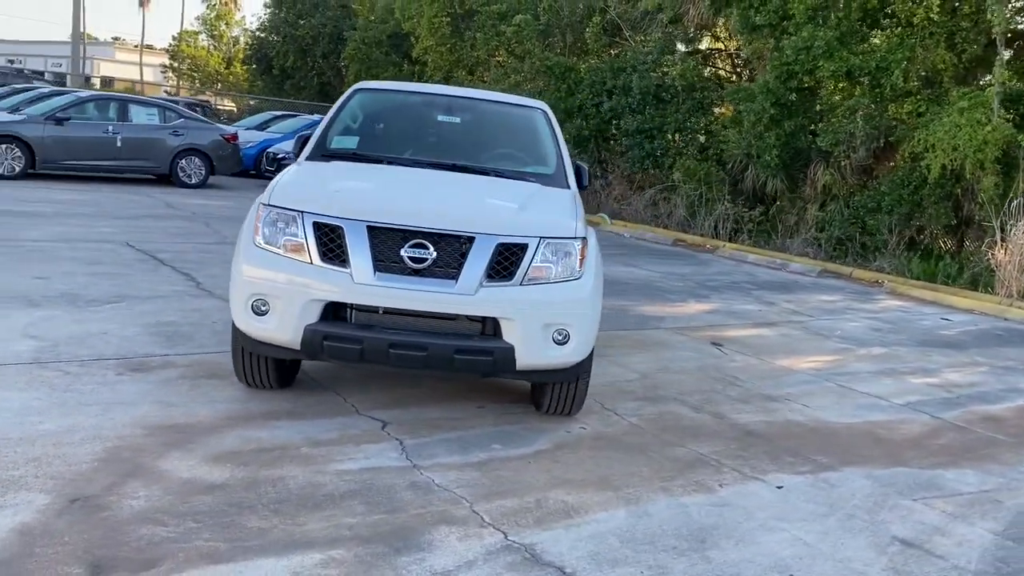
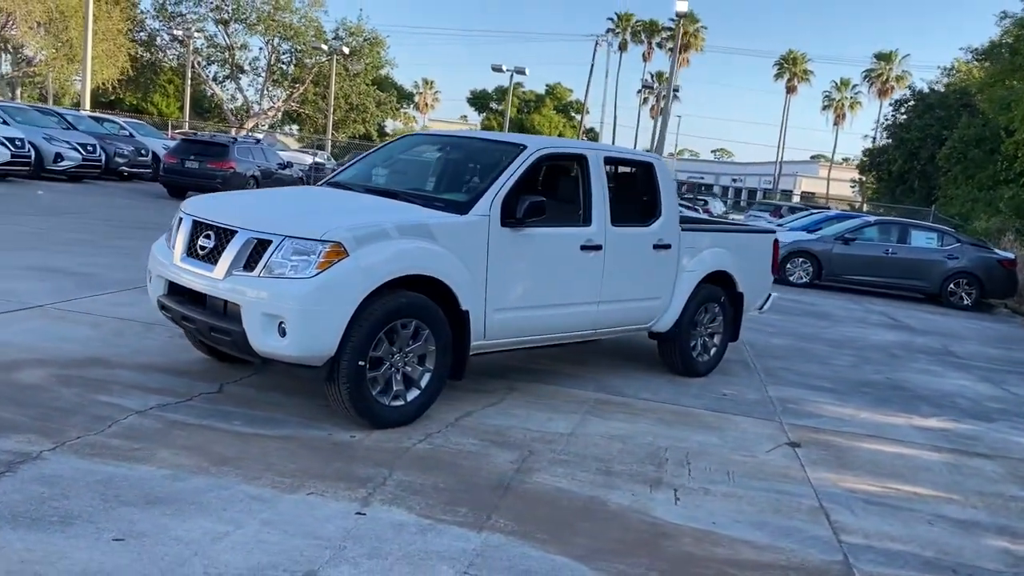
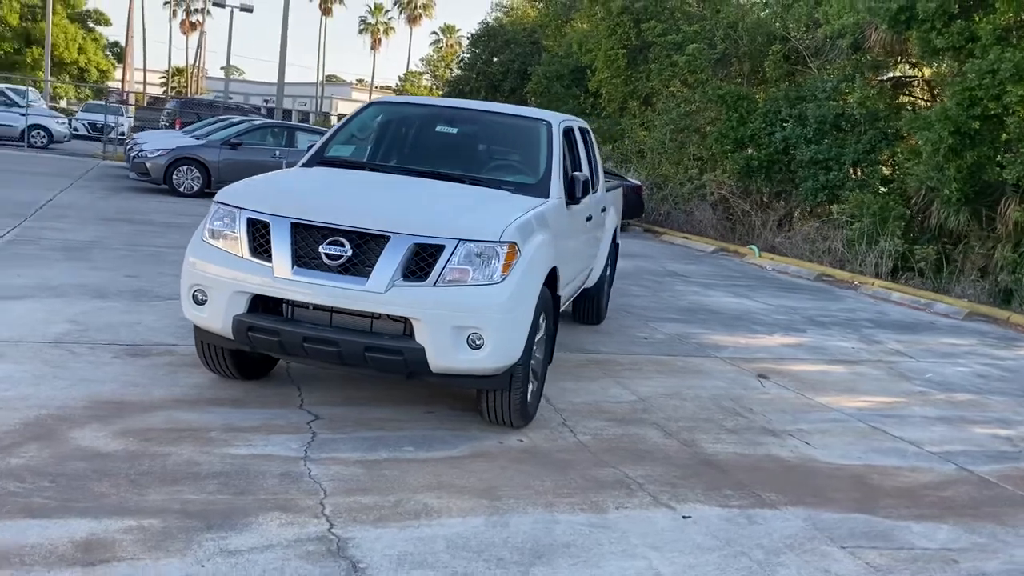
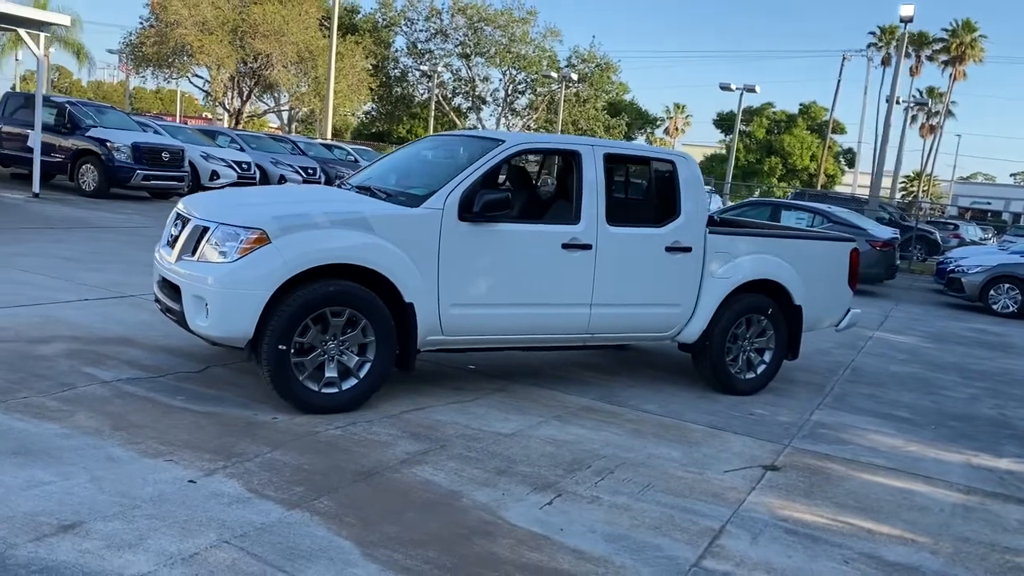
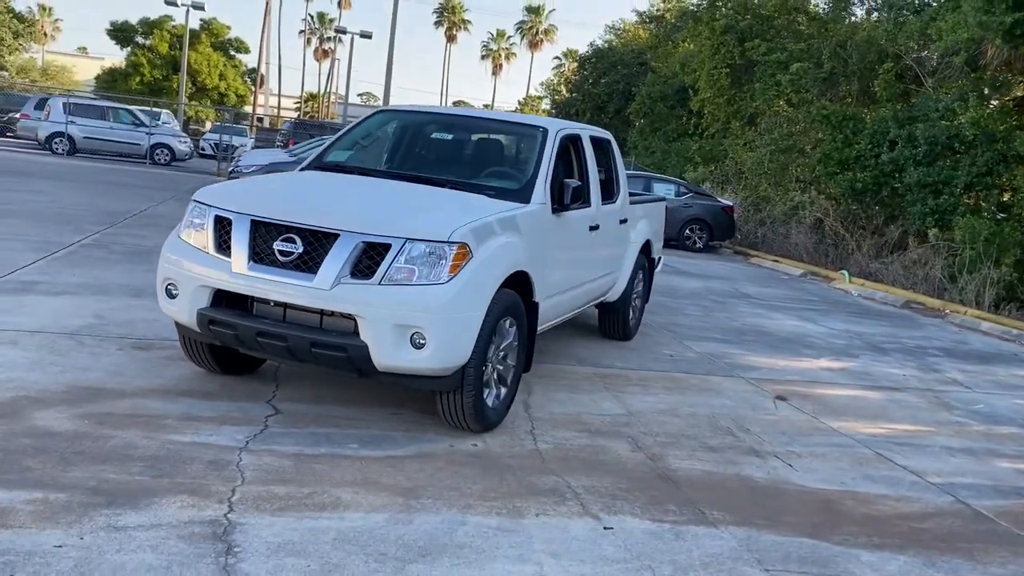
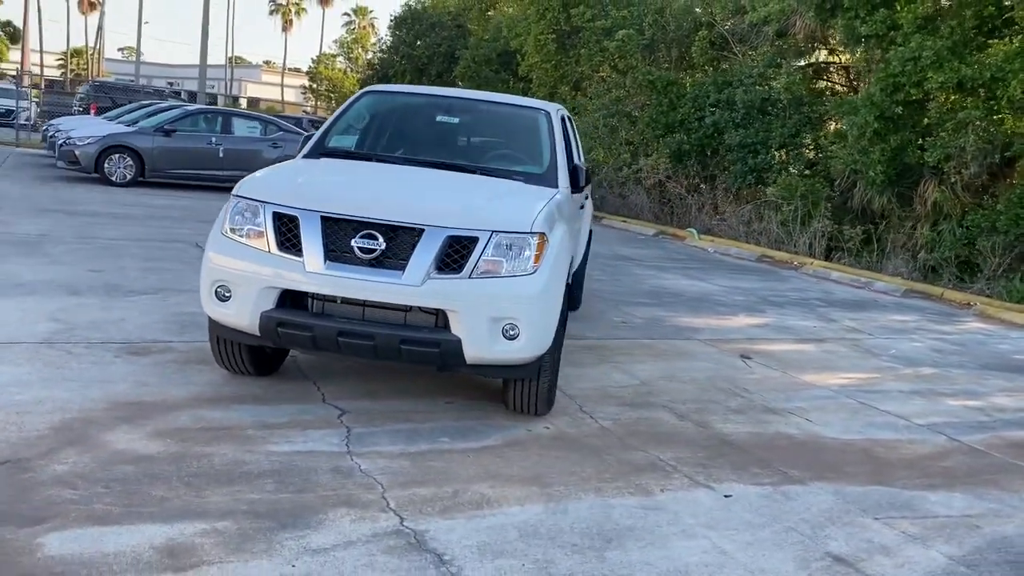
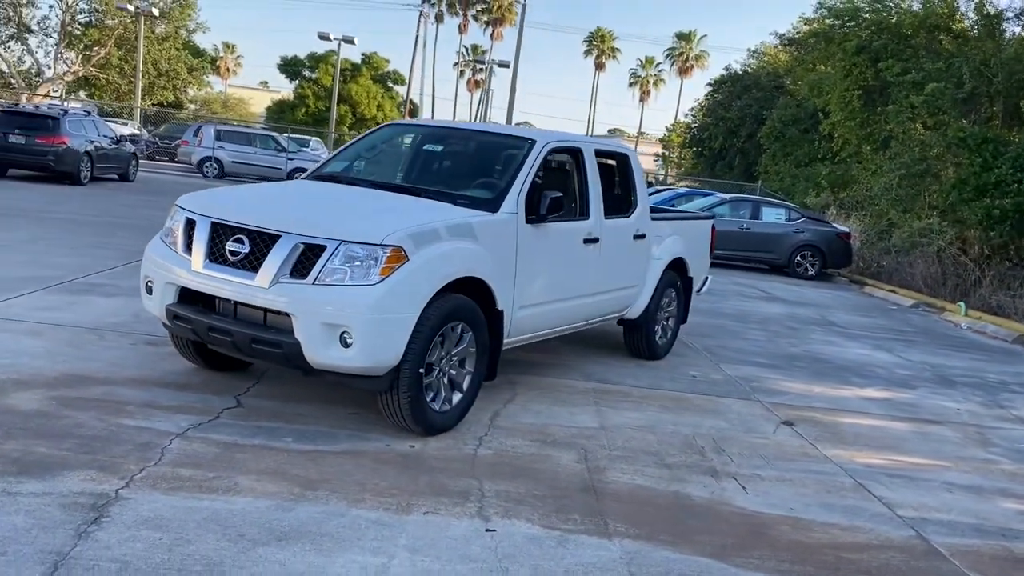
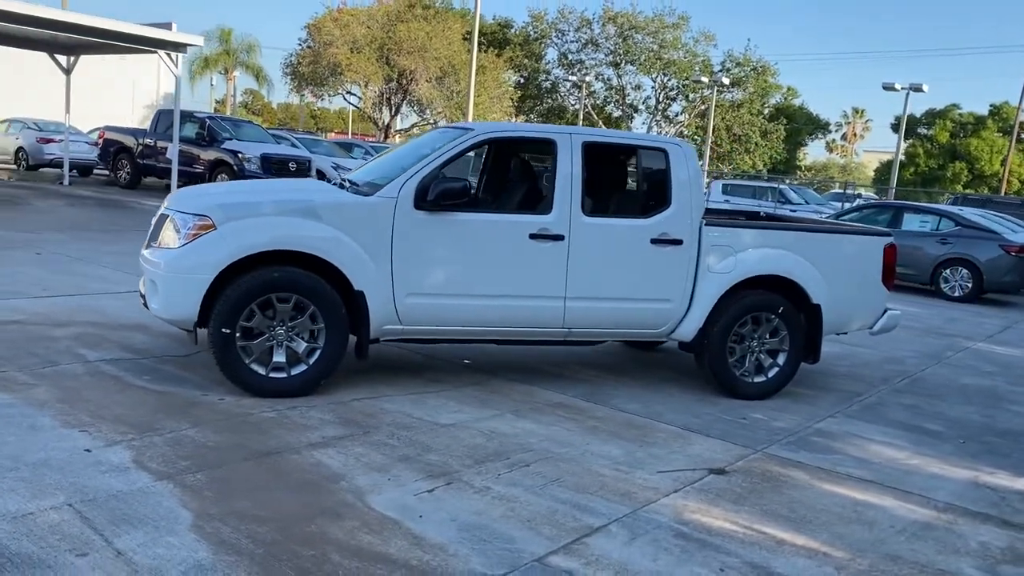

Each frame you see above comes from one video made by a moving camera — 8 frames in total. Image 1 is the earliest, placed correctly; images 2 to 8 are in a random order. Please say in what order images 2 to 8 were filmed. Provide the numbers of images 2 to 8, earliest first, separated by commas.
6, 3, 5, 7, 2, 4, 8
